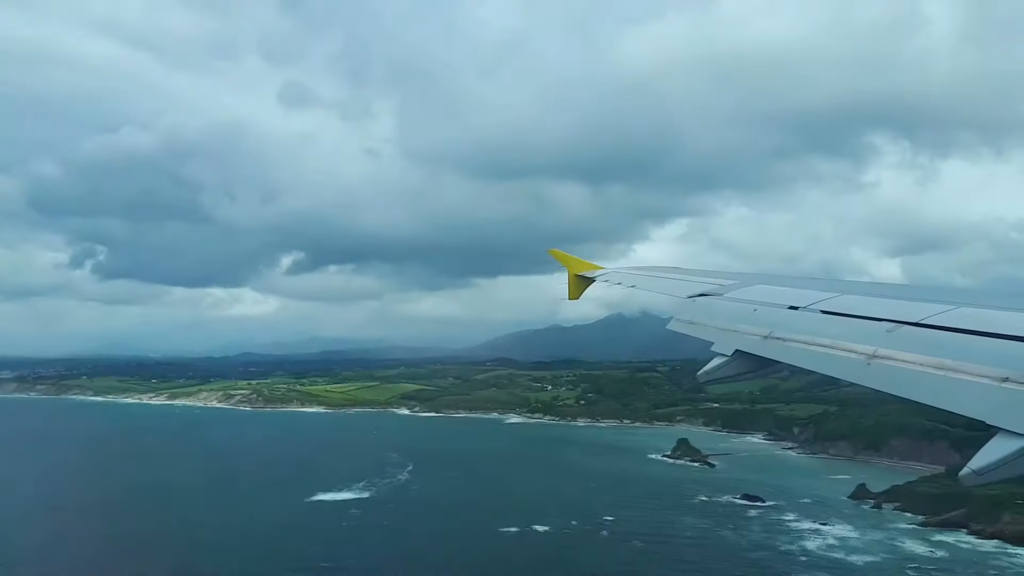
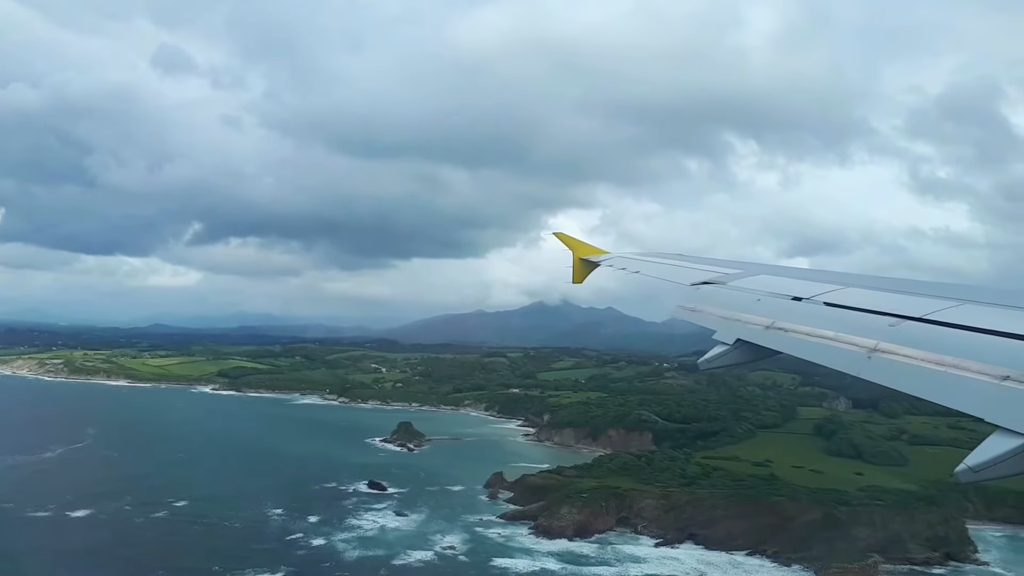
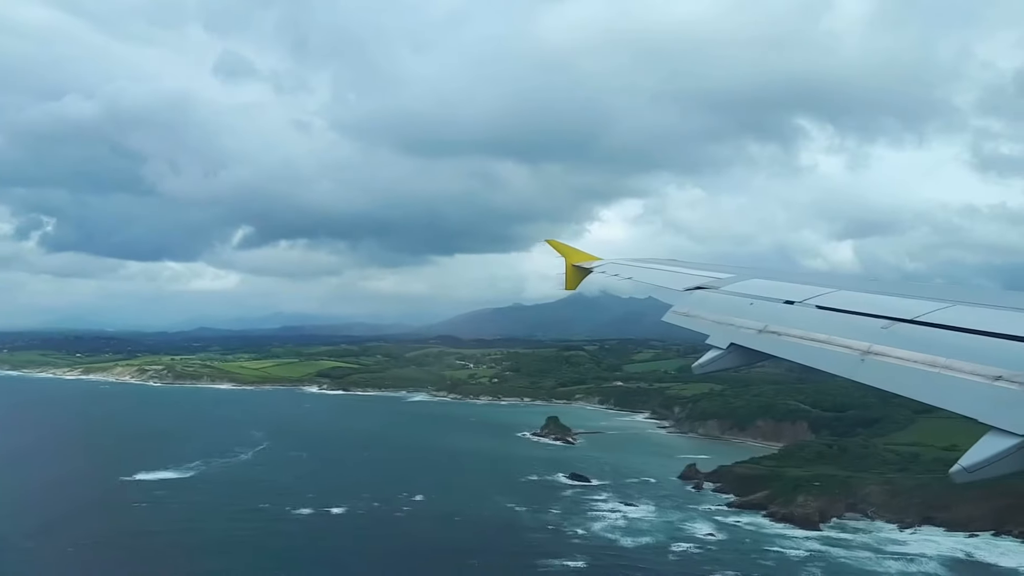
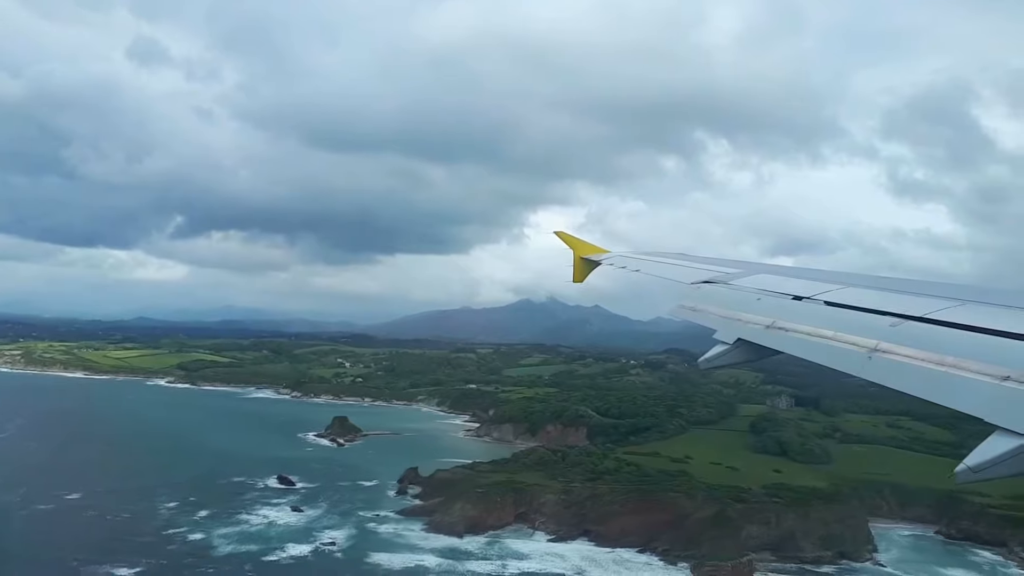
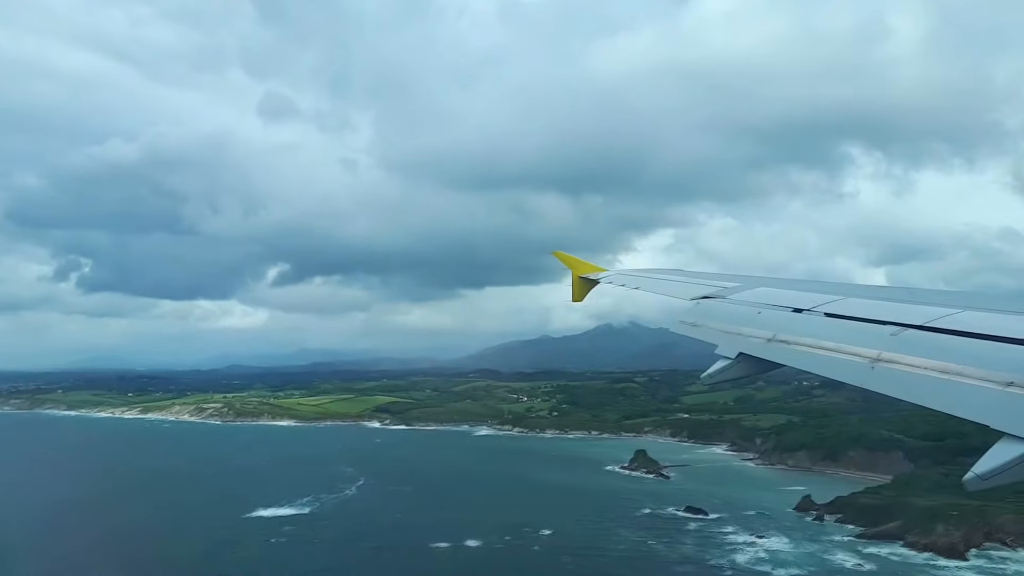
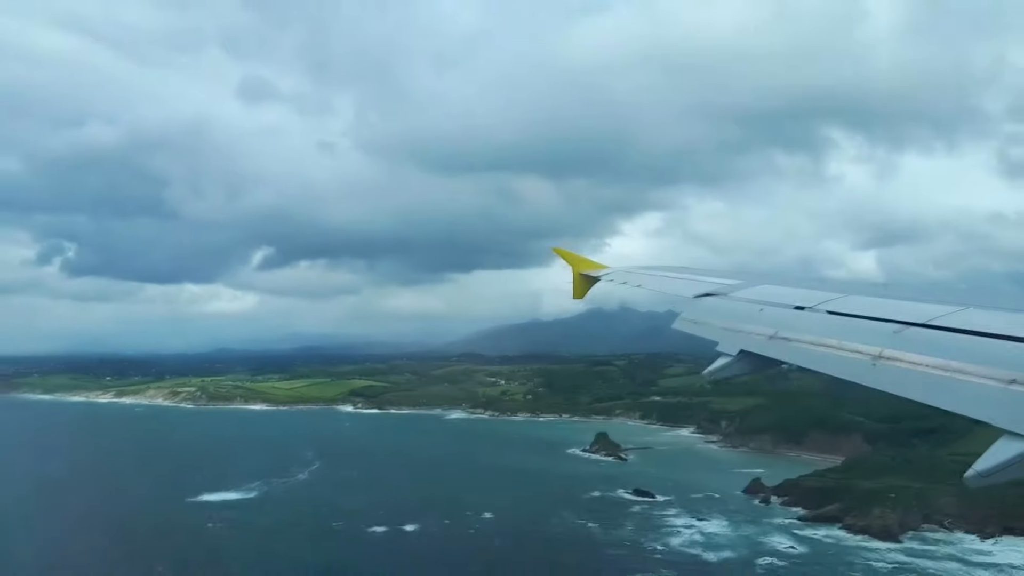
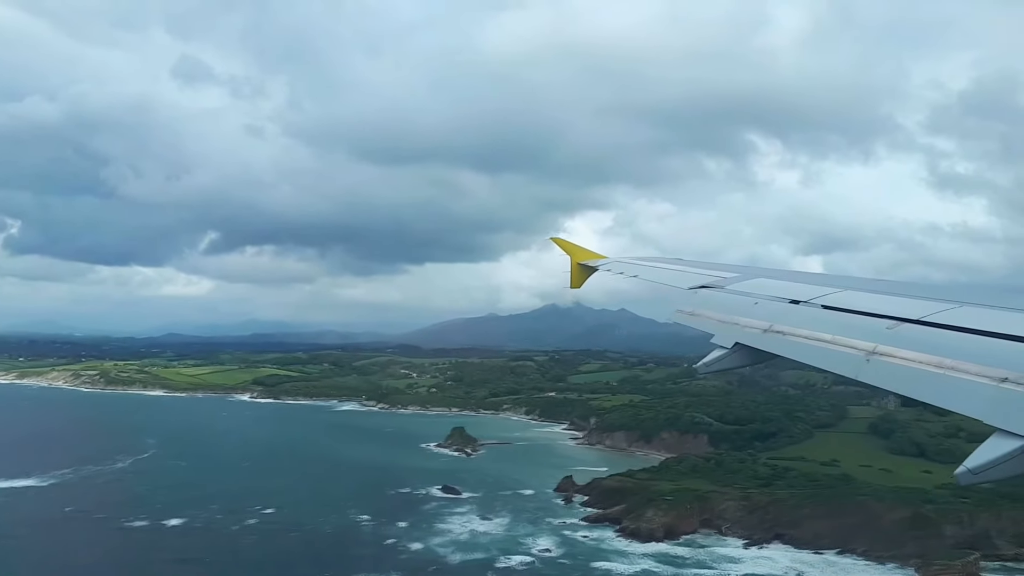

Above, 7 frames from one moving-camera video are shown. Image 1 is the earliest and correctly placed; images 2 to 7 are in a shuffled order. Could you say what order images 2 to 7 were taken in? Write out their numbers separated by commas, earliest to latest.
5, 6, 3, 7, 2, 4
